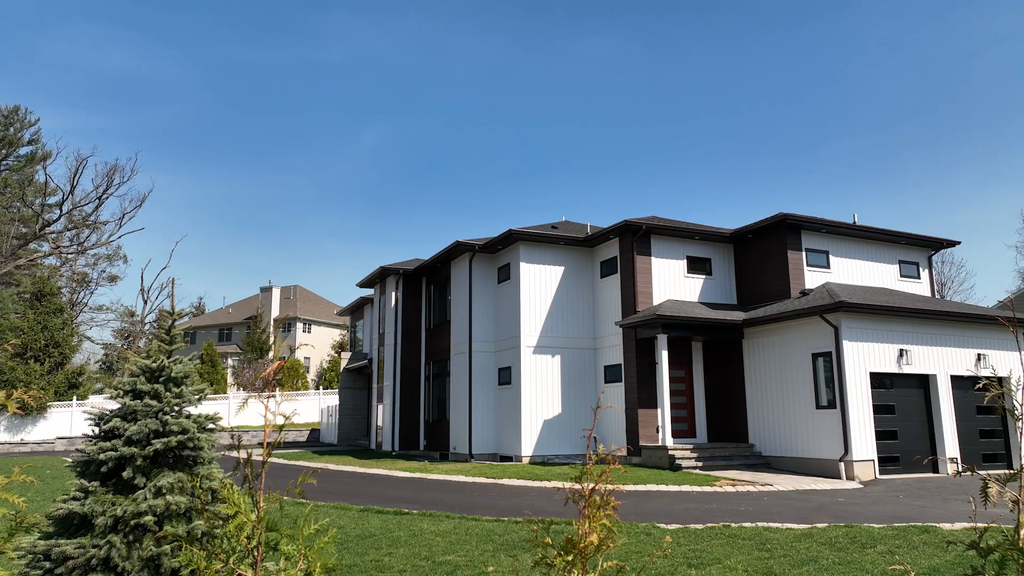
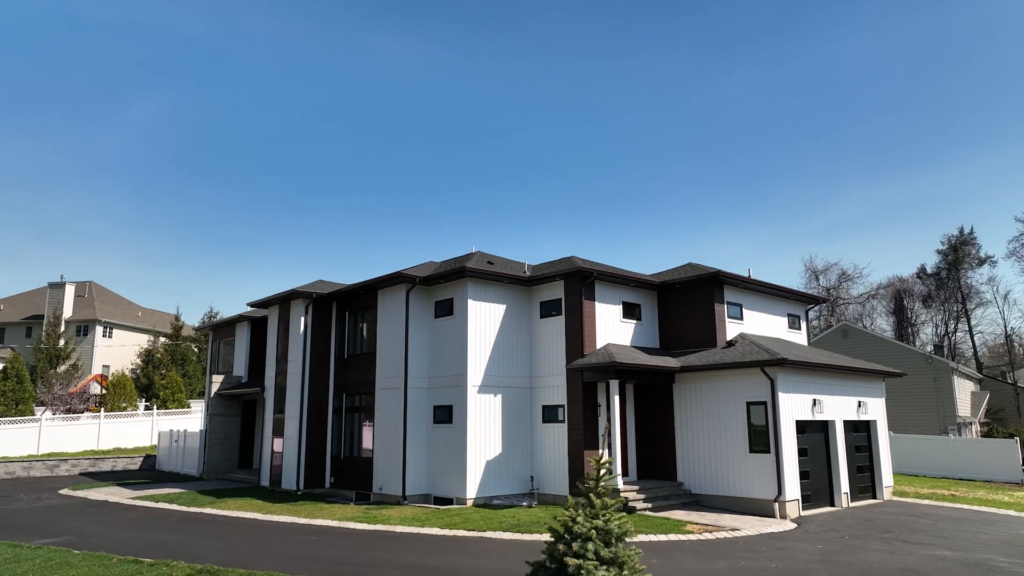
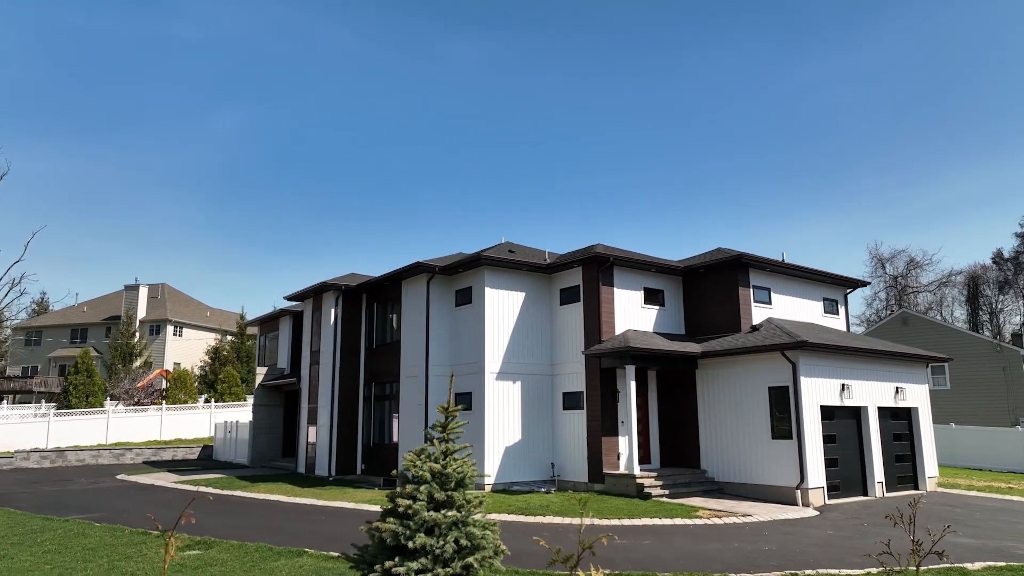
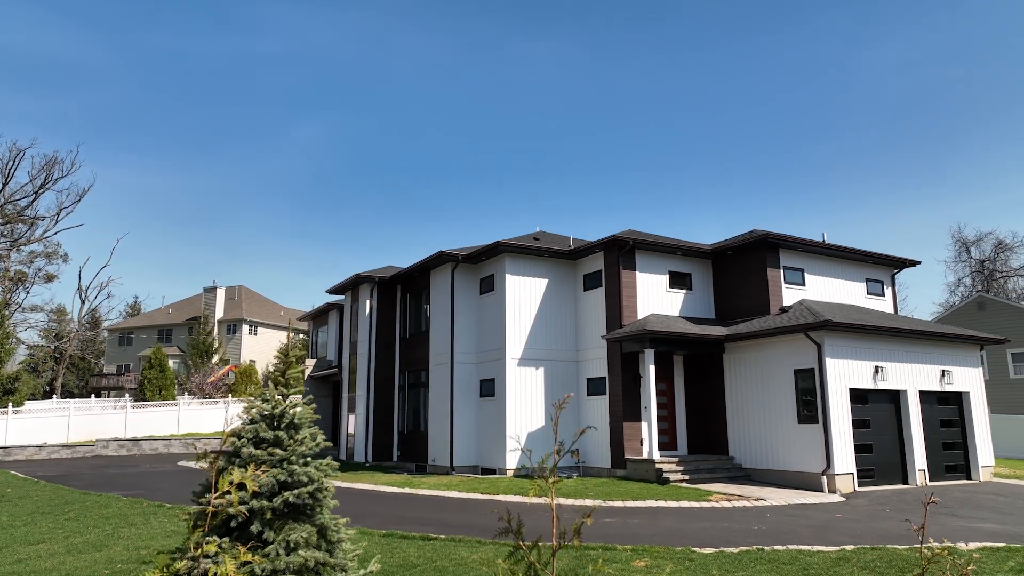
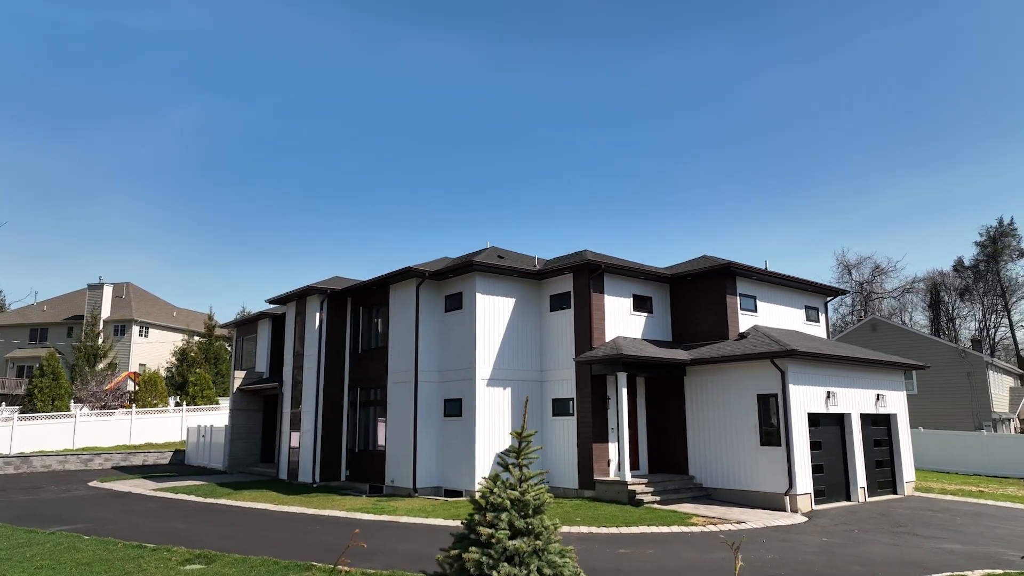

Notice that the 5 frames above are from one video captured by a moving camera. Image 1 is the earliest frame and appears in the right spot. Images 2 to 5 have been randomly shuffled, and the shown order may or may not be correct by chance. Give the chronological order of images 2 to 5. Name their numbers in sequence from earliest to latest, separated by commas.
4, 3, 5, 2
